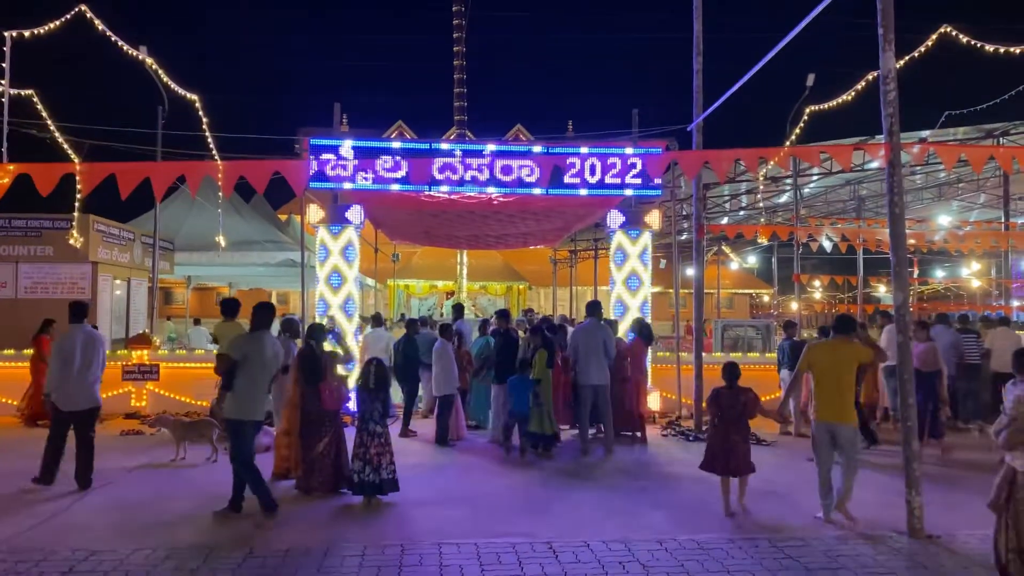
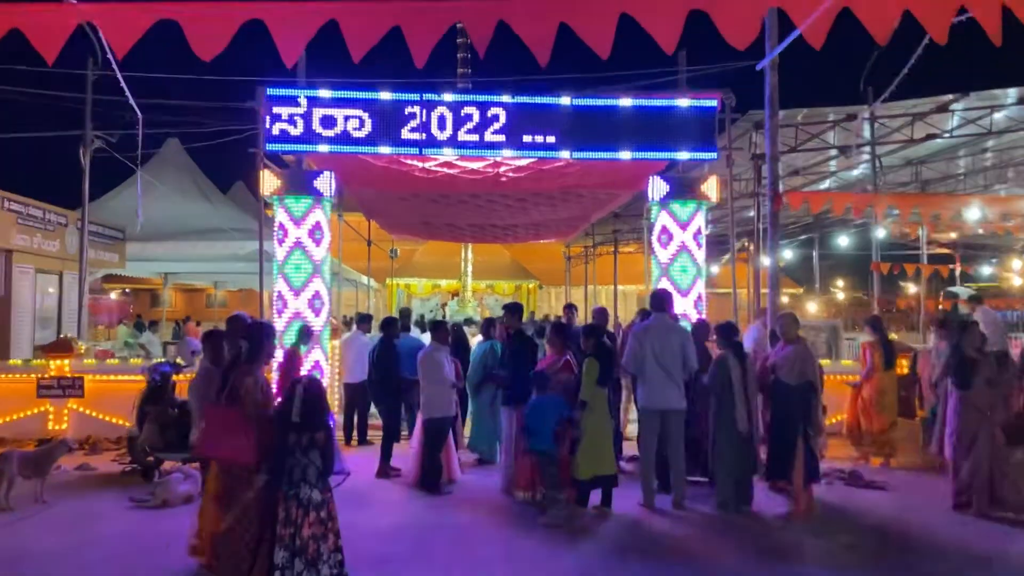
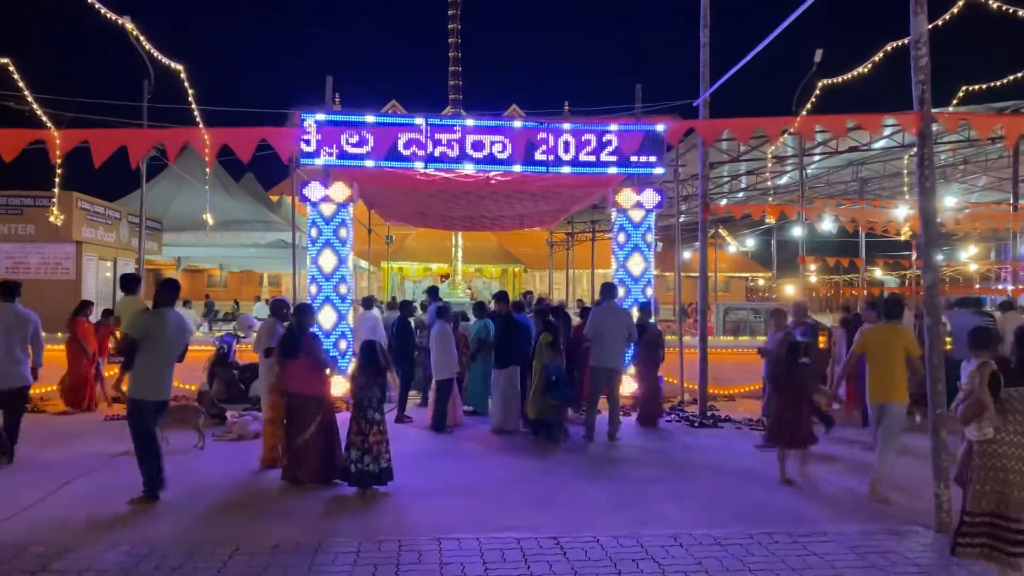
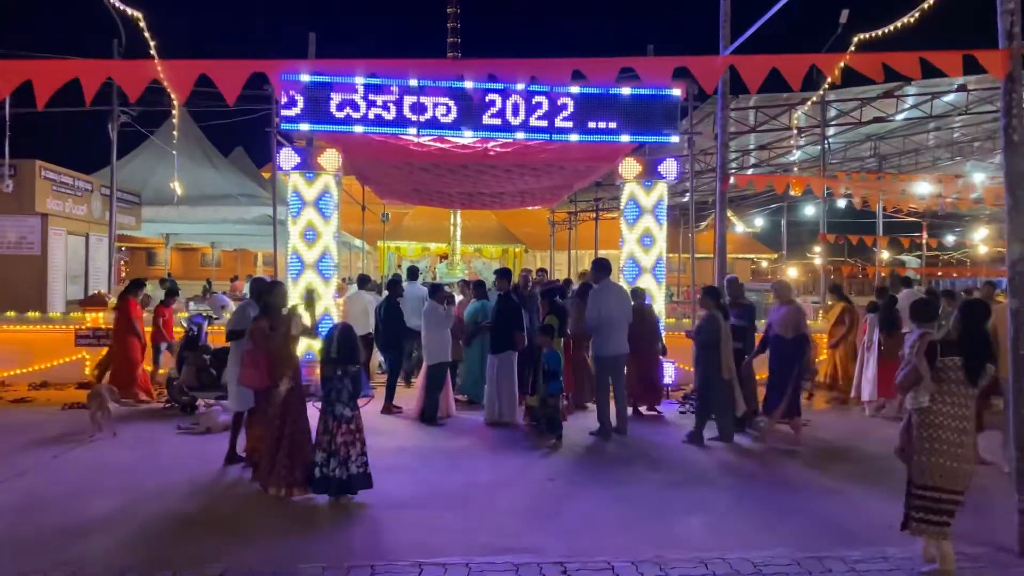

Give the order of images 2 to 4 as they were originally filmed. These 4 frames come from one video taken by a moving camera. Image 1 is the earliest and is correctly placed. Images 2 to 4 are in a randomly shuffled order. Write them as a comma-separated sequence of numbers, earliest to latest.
3, 4, 2
